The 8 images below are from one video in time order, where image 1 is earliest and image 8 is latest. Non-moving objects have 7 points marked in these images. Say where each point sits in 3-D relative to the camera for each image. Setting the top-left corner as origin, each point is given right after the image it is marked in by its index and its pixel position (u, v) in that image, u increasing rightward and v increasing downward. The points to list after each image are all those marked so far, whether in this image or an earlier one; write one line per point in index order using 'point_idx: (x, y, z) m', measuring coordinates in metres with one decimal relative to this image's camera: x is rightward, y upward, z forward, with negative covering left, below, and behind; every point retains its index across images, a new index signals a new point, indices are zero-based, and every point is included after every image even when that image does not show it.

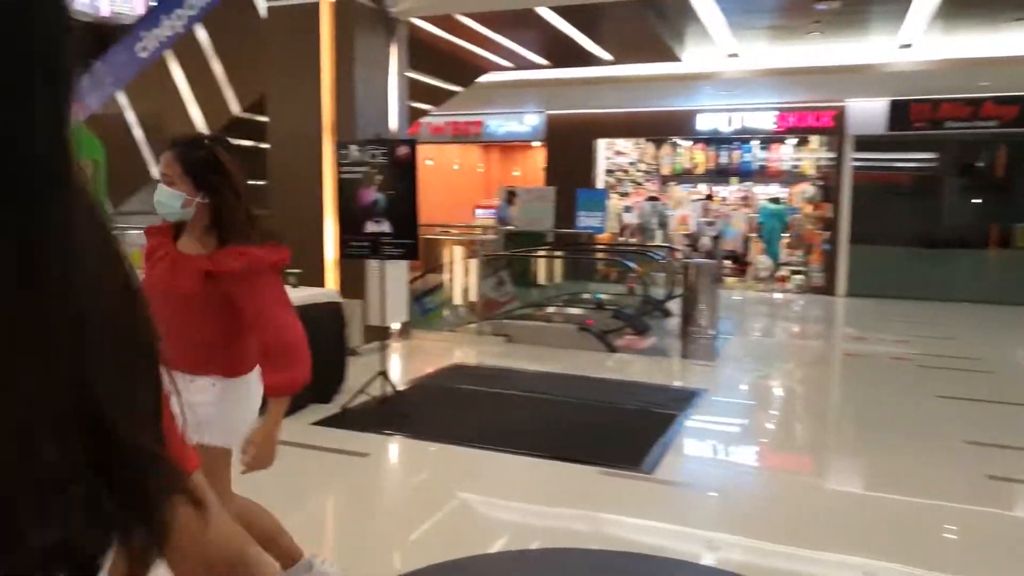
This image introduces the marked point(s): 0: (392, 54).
0: (-0.9, +1.8, +6.2) m
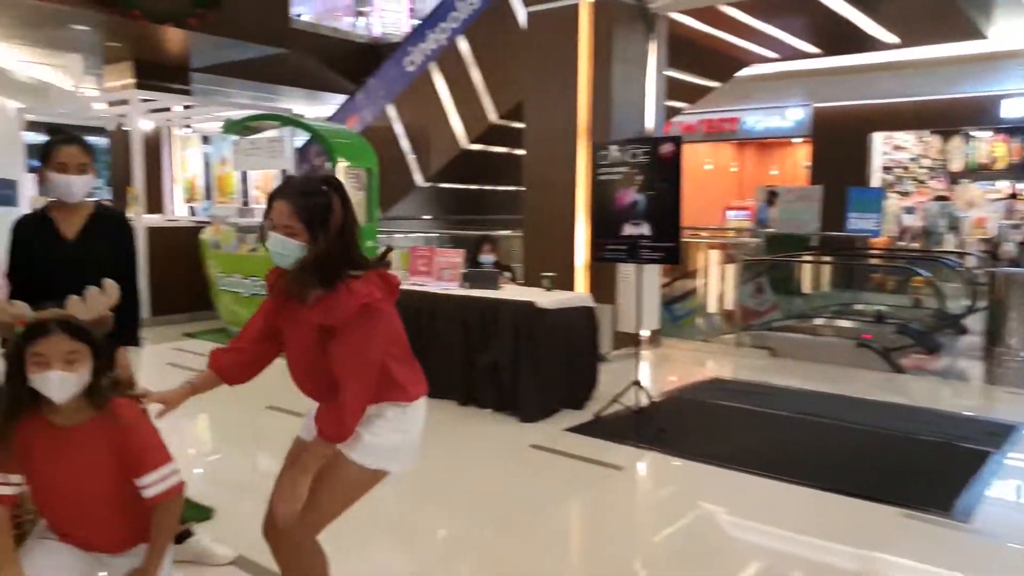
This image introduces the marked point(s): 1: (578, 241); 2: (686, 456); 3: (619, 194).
0: (+1.1, +1.8, +6.0) m
1: (+0.5, +0.3, +5.8) m
2: (+0.9, -0.8, +3.9) m
3: (+0.6, +0.5, +4.4) m
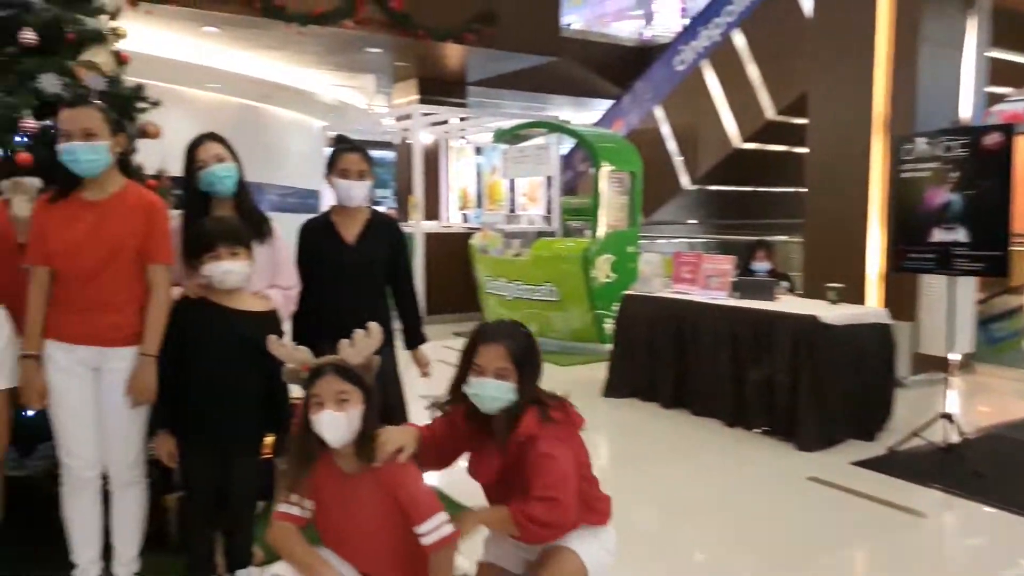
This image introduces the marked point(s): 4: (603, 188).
0: (+3.0, +1.7, +5.1) m
1: (+2.3, +0.3, +5.1) m
2: (+2.0, -0.9, +3.2) m
3: (+2.0, +0.5, +3.8) m
4: (+0.7, +0.8, +6.1) m
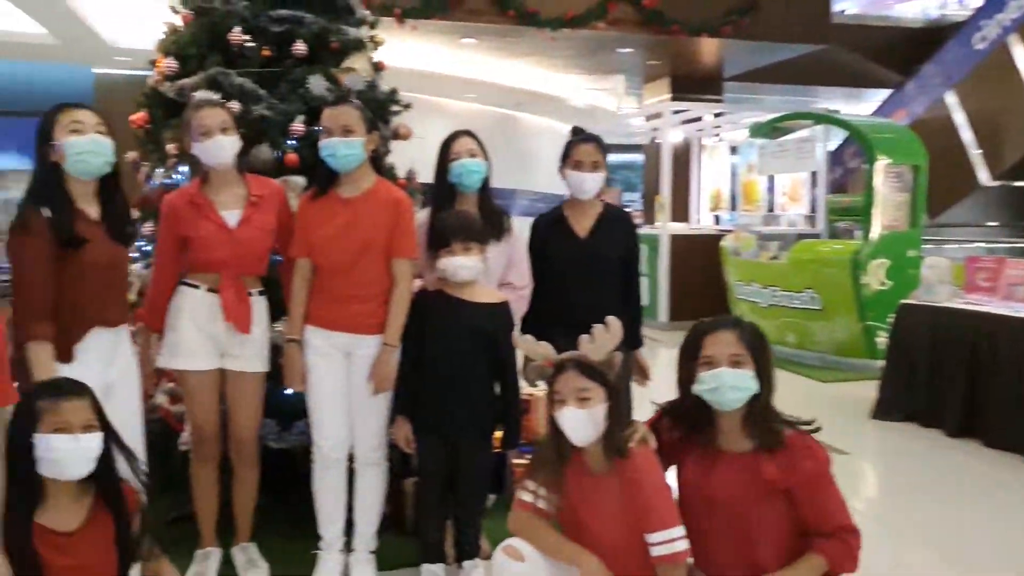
0: (+4.4, +1.6, +3.8) m
1: (+3.7, +0.2, +4.0) m
2: (+2.8, -0.9, +2.2) m
3: (+3.0, +0.4, +2.8) m
4: (+2.5, +0.7, +5.5) m
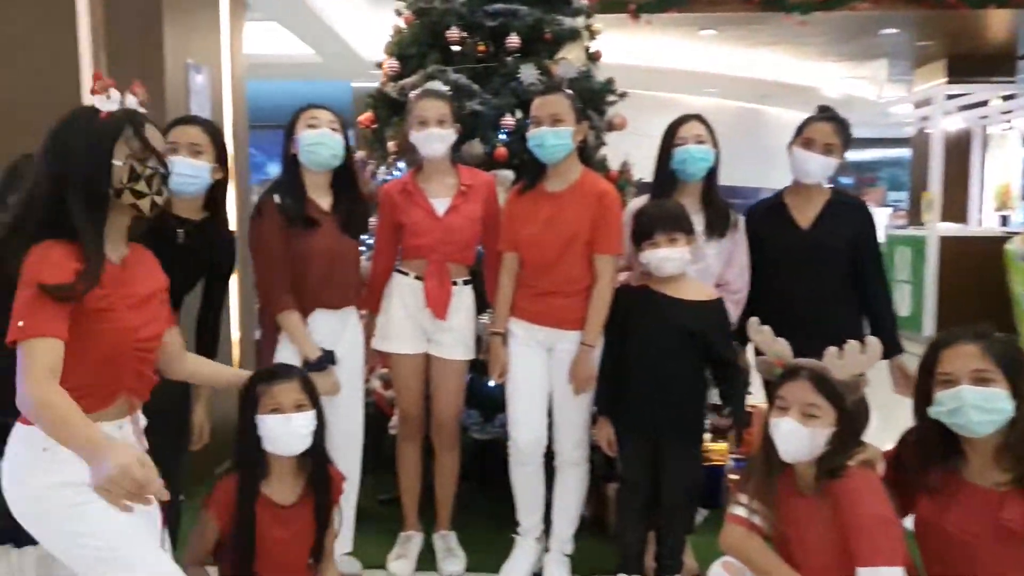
0: (+5.2, +1.5, +2.2) m
1: (+4.6, +0.1, +2.6) m
2: (+3.2, -1.0, +1.2) m
3: (+3.6, +0.3, +1.7) m
4: (+4.0, +0.6, +4.3) m
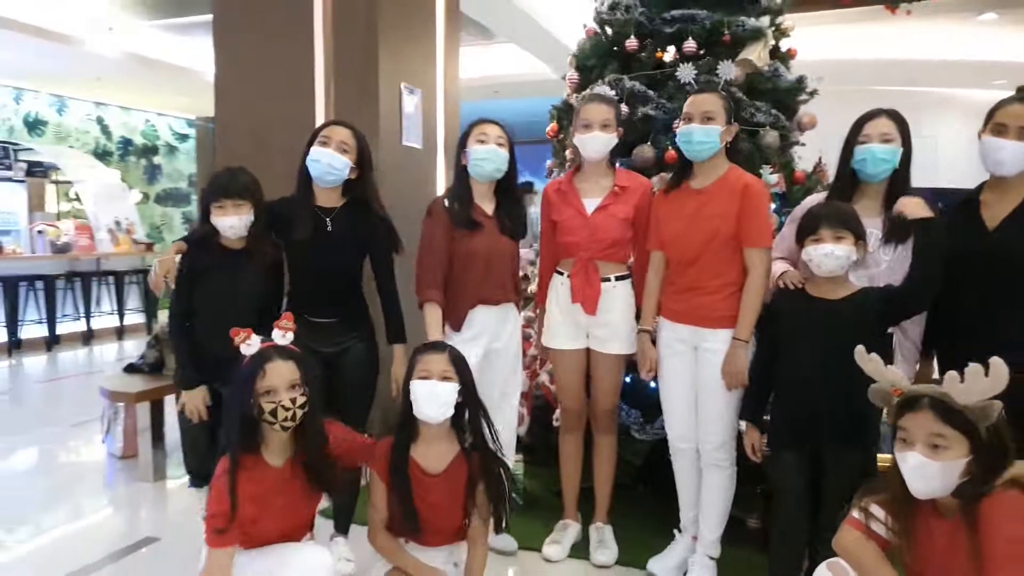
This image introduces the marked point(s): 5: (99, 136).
0: (+5.4, +1.4, +0.6) m
1: (+4.9, 0.0, +1.1) m
2: (+3.1, -1.0, +0.2) m
3: (+3.7, +0.3, +0.6) m
4: (+4.9, +0.5, +3.0) m
5: (-4.9, +1.8, +9.3) m
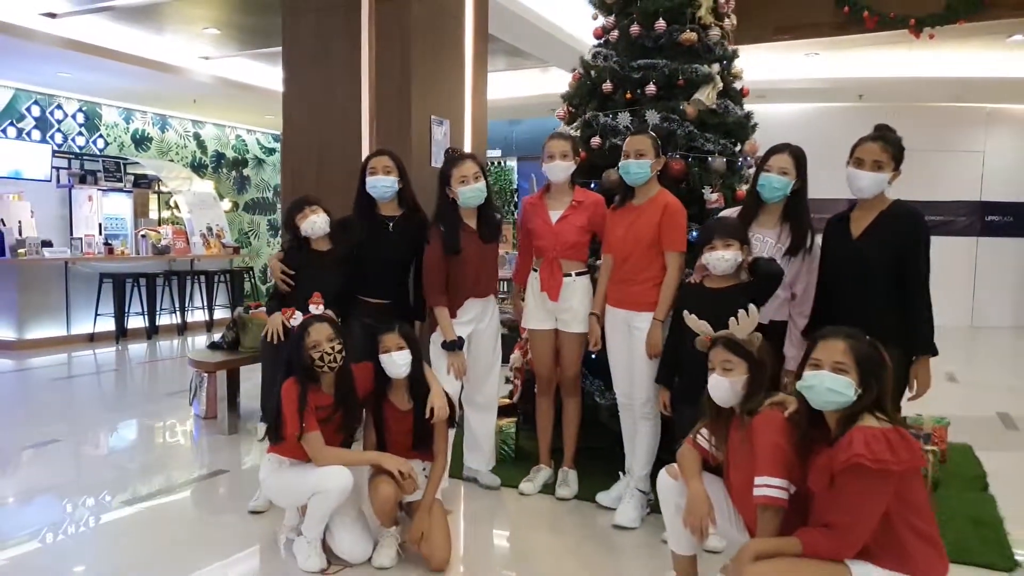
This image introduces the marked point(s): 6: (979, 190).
0: (+5.2, +1.4, +0.7) m
1: (+4.7, 0.0, +1.3) m
2: (+2.8, -1.0, +0.6) m
3: (+3.4, +0.3, +0.9) m
4: (+4.9, +0.5, +3.2) m
5: (-4.2, +1.8, +10.5) m
6: (+5.7, +1.2, +9.6) m
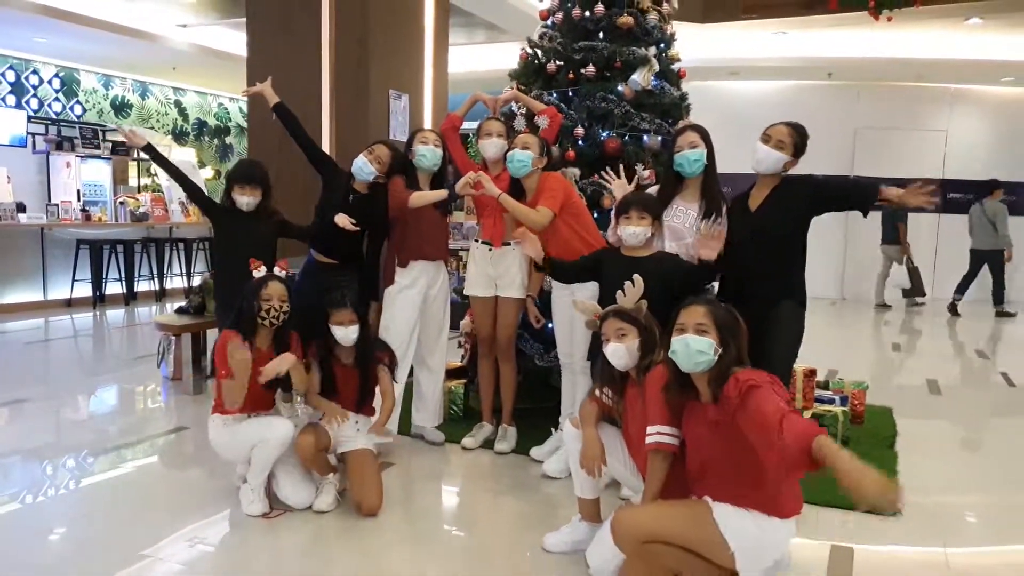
0: (+5.0, +1.4, +1.0) m
1: (+4.5, 0.0, +1.6) m
2: (+2.6, -1.0, +0.9) m
3: (+3.2, +0.3, +1.2) m
4: (+4.6, +0.5, +3.4) m
5: (-4.5, +2.3, +10.6) m
6: (+5.4, +1.5, +9.9) m
